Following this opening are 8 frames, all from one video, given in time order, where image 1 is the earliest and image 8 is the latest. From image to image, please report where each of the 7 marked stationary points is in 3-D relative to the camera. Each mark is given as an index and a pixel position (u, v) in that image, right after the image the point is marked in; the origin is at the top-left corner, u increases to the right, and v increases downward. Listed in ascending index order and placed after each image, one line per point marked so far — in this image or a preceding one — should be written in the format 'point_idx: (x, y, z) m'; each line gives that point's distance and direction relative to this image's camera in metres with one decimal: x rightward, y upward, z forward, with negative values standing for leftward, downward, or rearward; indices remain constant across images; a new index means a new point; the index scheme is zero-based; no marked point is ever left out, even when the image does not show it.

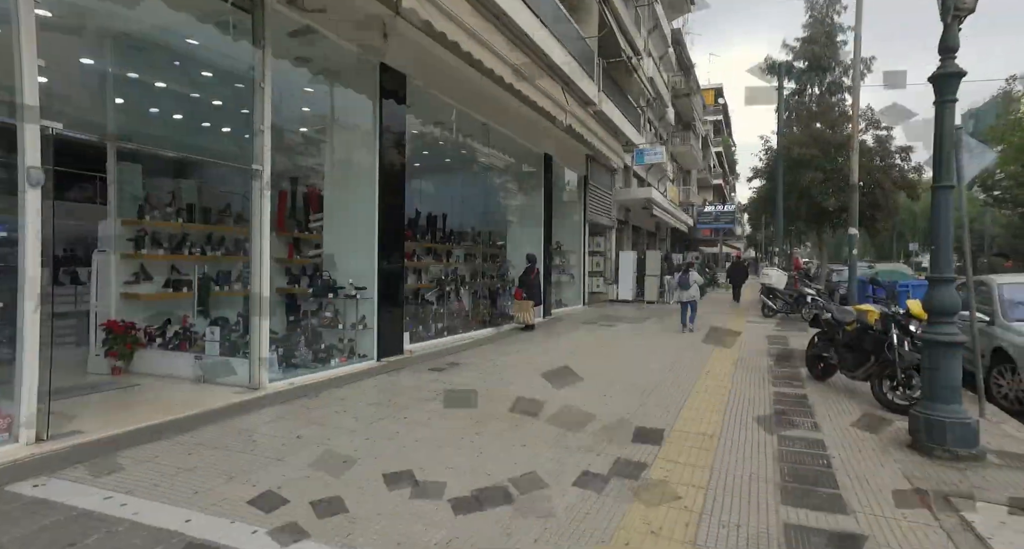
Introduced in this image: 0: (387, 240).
0: (-1.5, +0.4, +6.7) m
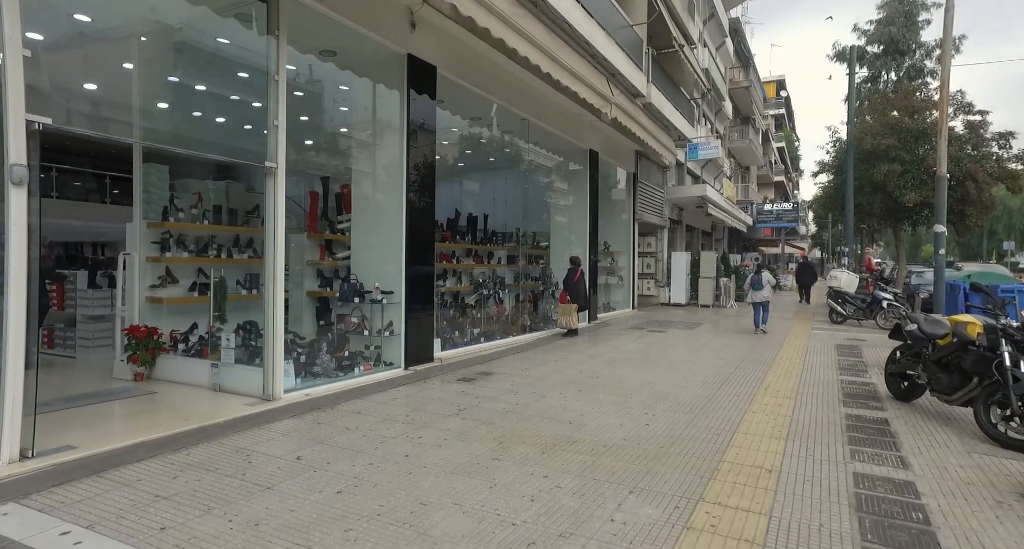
0: (-1.1, +0.3, +6.4) m
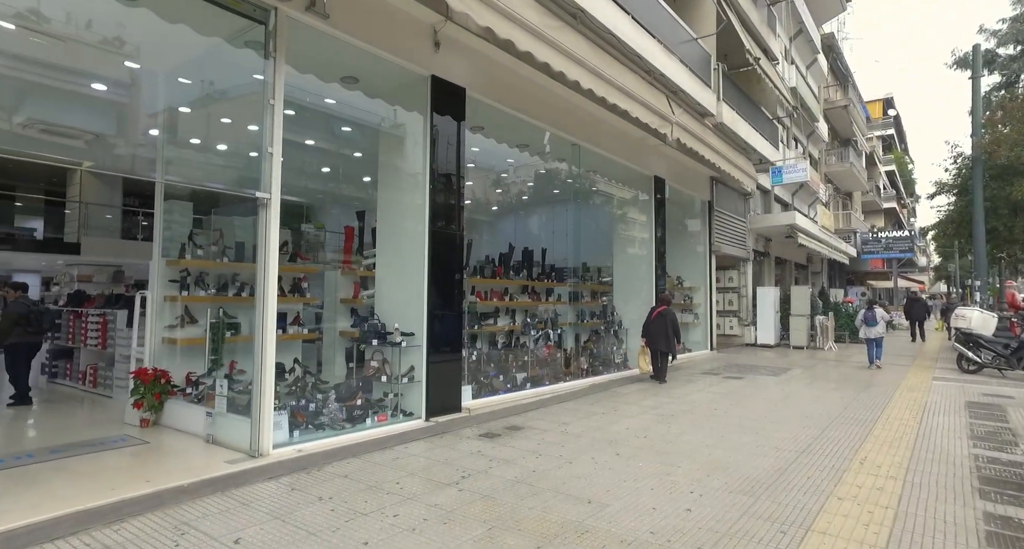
0: (-0.7, -0.1, +5.8) m
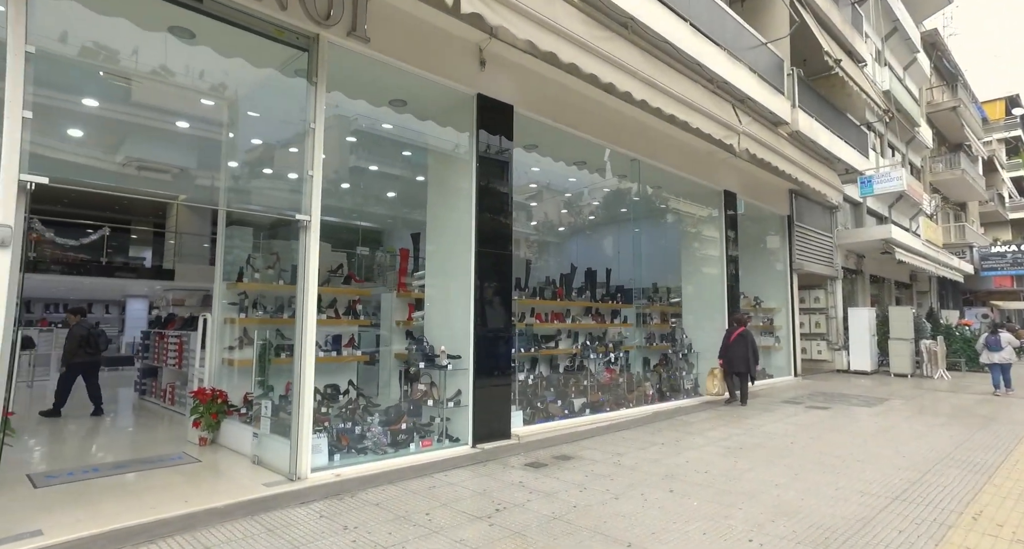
0: (-0.2, -0.3, +5.7) m
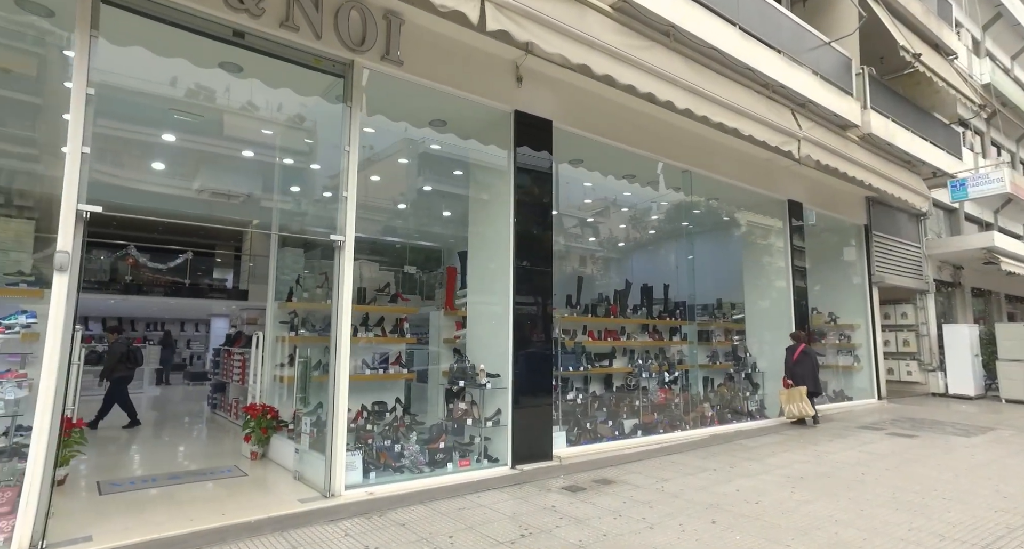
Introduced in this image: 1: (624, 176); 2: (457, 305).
0: (+0.2, -0.4, +5.6) m
1: (+1.6, +1.4, +7.9) m
2: (-0.6, -0.3, +6.0) m
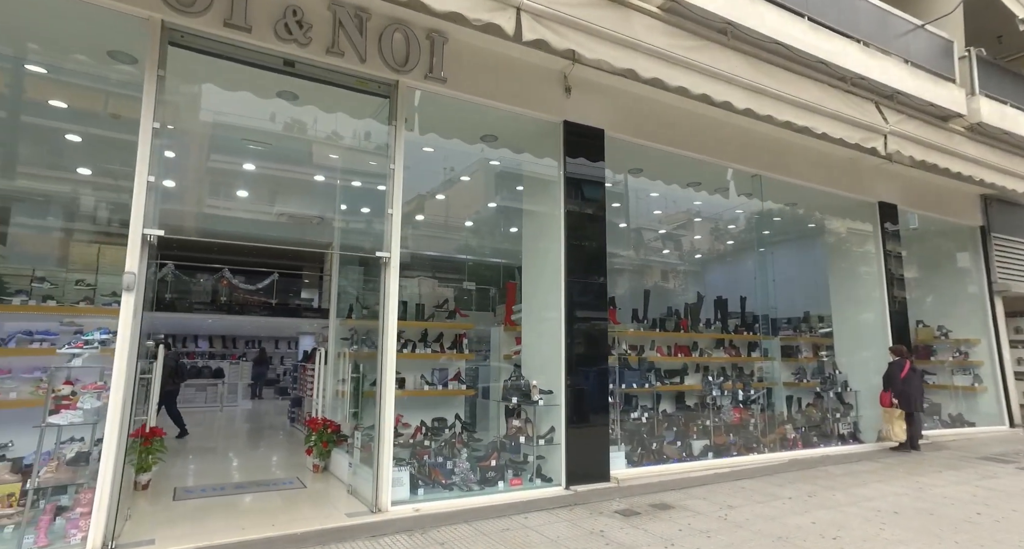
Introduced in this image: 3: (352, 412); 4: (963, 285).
0: (+0.7, -0.6, +5.4) m
1: (+2.4, +1.2, +7.5) m
2: (-0.1, -0.5, +5.9) m
3: (-1.4, -1.3, +5.2) m
4: (+8.0, -0.2, +10.0) m
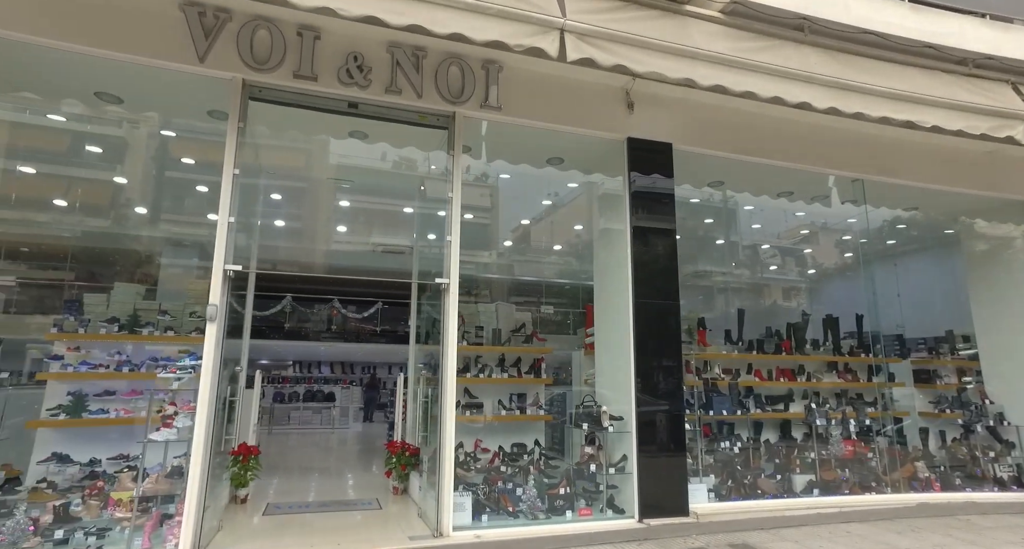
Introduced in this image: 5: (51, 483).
0: (+1.3, -0.7, +5.1) m
1: (+3.3, +1.0, +7.0) m
2: (+0.7, -0.7, +5.8) m
3: (-0.8, -1.5, +5.3) m
4: (+9.4, -0.3, +8.3) m
5: (-3.8, -1.7, +4.8) m
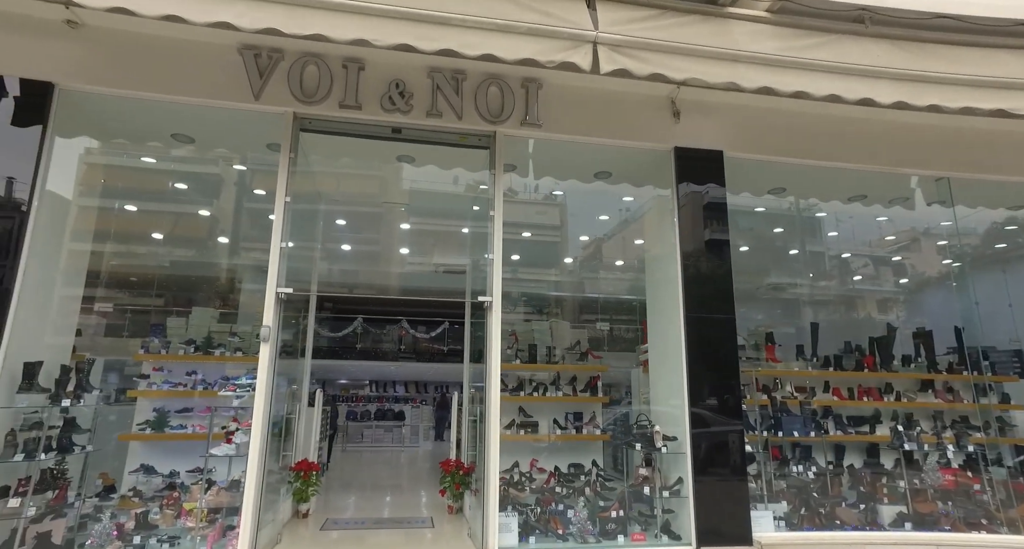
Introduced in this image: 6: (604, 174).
0: (+1.7, -0.8, +4.9) m
1: (+3.9, +0.9, +6.5) m
2: (+1.2, -0.9, +5.6) m
3: (-0.3, -1.7, +5.3) m
4: (+10.1, -0.3, +6.9) m
5: (-3.4, -2.0, +5.1) m
6: (+0.9, +1.0, +5.7) m
